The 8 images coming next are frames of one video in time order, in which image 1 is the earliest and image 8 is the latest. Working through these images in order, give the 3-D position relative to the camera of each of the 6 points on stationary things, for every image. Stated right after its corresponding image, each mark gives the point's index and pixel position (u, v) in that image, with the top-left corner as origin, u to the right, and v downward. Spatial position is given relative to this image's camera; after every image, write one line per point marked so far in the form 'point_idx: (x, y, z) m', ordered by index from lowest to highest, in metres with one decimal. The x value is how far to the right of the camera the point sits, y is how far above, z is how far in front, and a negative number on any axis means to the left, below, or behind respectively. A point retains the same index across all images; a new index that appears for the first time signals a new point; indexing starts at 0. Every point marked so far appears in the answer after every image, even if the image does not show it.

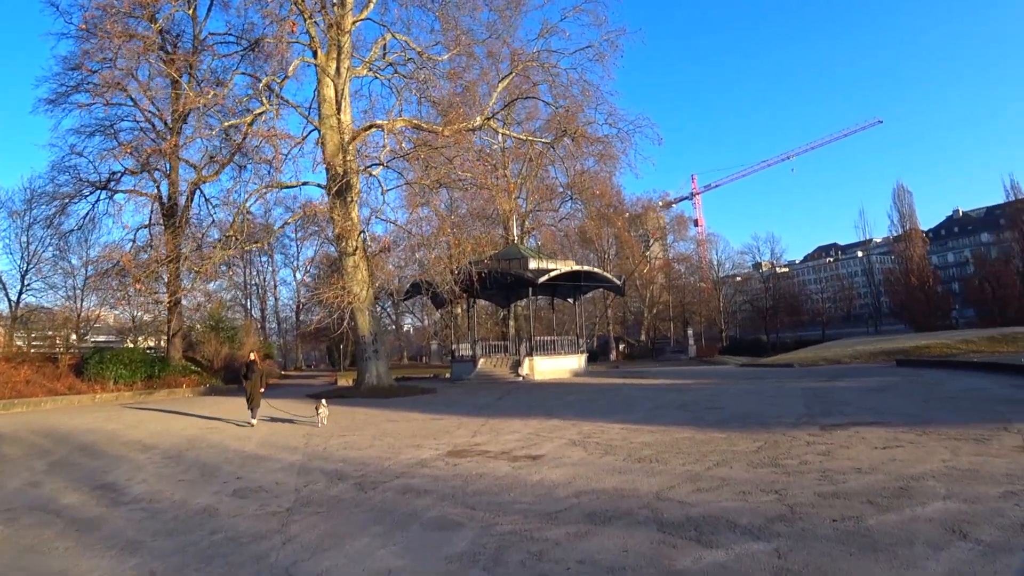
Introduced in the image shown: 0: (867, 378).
0: (+9.7, -2.5, +19.5) m
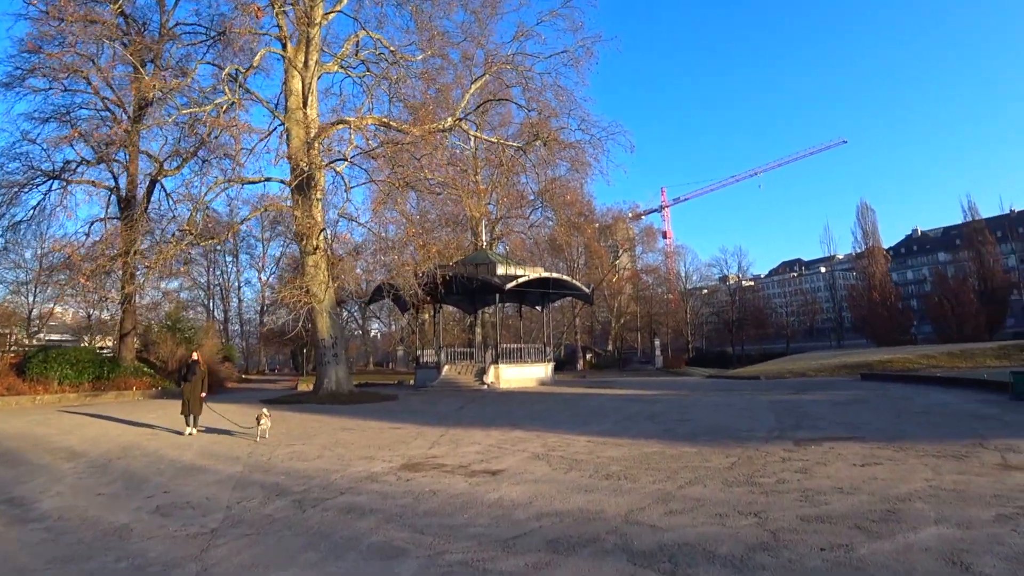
0: (+8.7, -2.8, +19.3) m
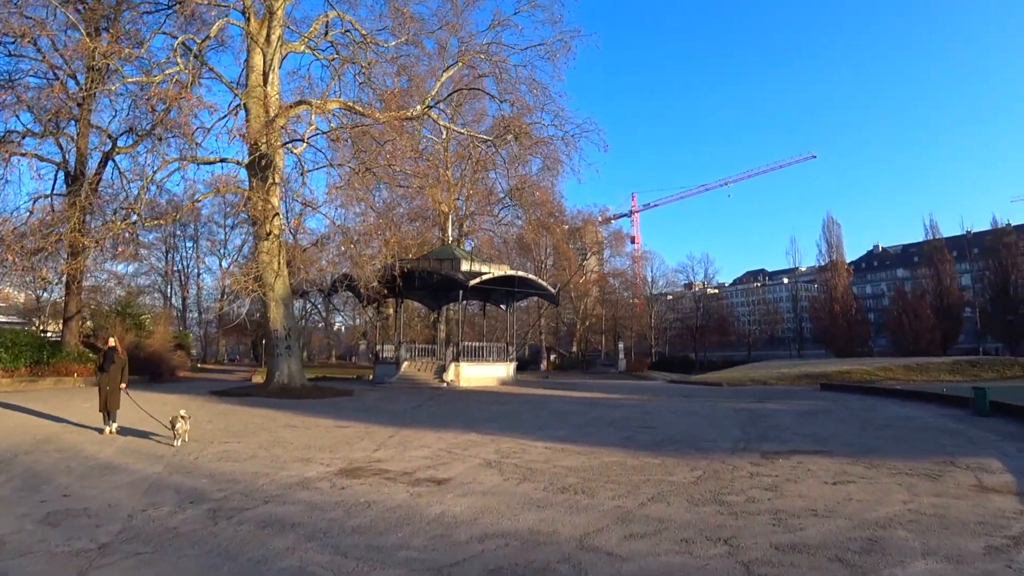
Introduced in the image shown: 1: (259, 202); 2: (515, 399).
0: (+7.7, -3.0, +19.1) m
1: (-6.1, +2.1, +17.4) m
2: (+0.1, -2.8, +18.2) m
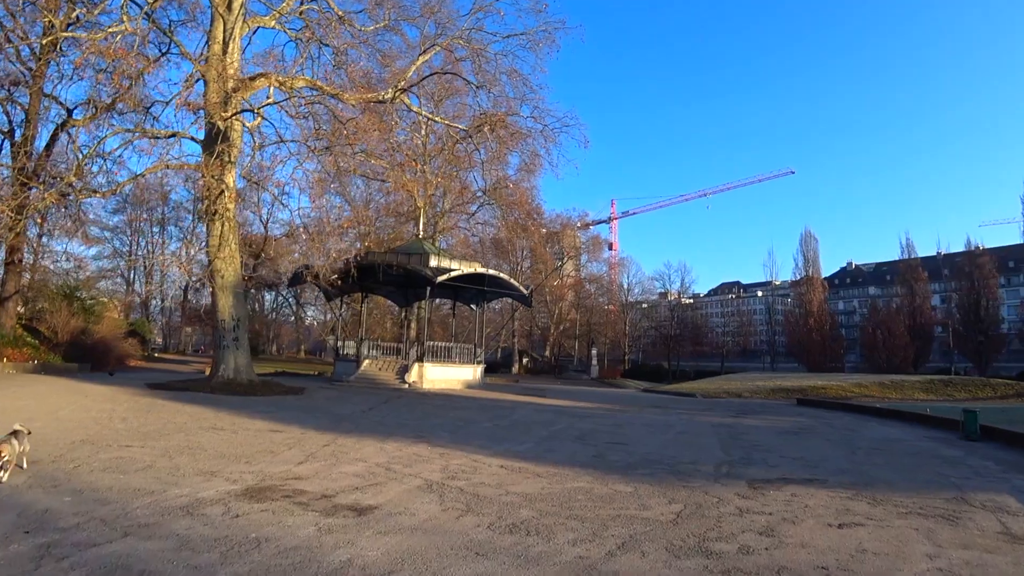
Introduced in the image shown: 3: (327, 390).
0: (+6.7, -3.3, +18.2) m
1: (-6.7, +2.4, +16.0) m
2: (-0.8, -2.8, +17.0) m
3: (-5.0, -2.8, +19.2) m
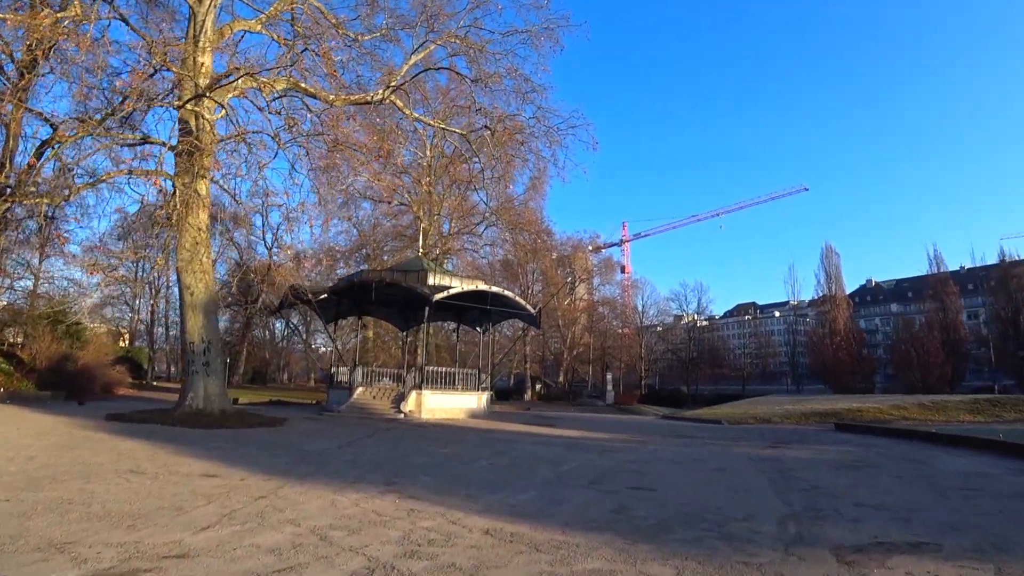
0: (+6.9, -3.6, +15.9) m
1: (-6.7, +2.0, +14.3) m
2: (-0.7, -3.1, +14.9) m
3: (-4.8, -3.2, +17.1) m
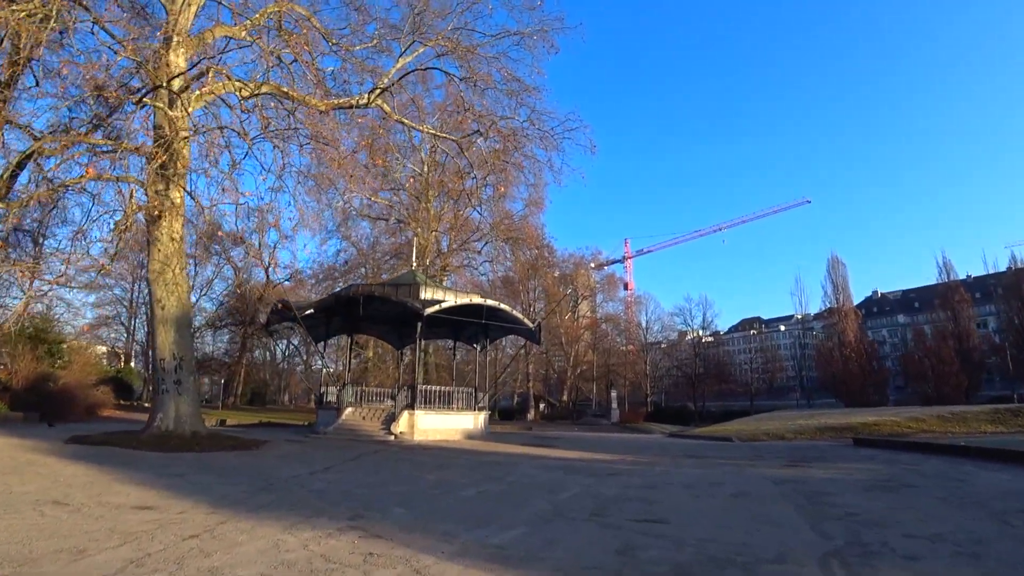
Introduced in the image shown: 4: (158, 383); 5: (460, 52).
0: (+6.8, -3.7, +14.7) m
1: (-6.9, +1.8, +13.2) m
2: (-0.8, -3.3, +13.7) m
3: (-4.9, -3.6, +16.0) m
4: (-7.3, -2.0, +14.7) m
5: (-1.4, +6.2, +18.5) m
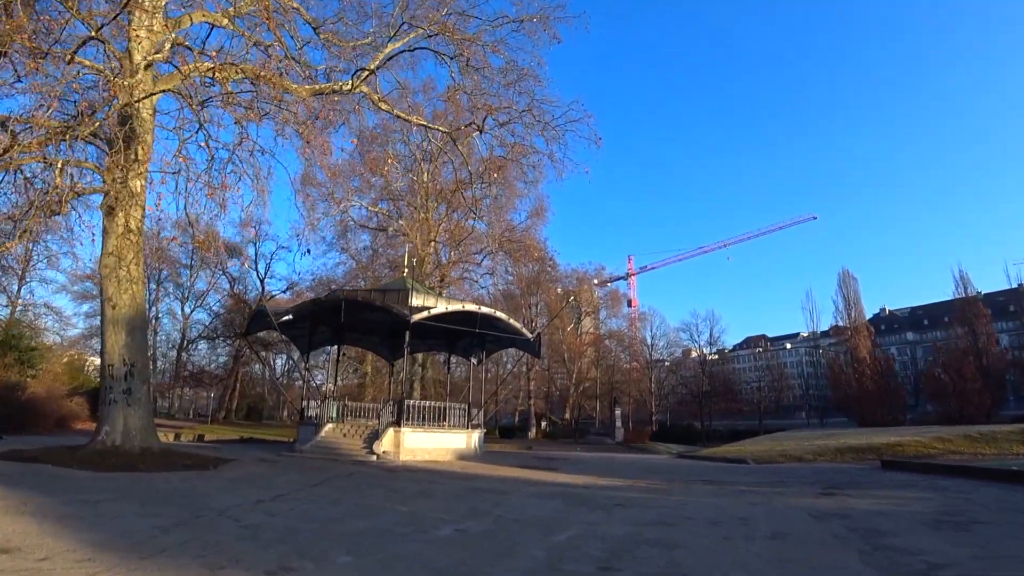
0: (+6.7, -3.7, +12.9) m
1: (-7.0, +1.8, +11.6) m
2: (-0.9, -3.3, +12.0) m
3: (-5.0, -3.6, +14.2) m
4: (-7.5, -2.0, +13.0) m
5: (-1.4, +6.1, +17.0) m
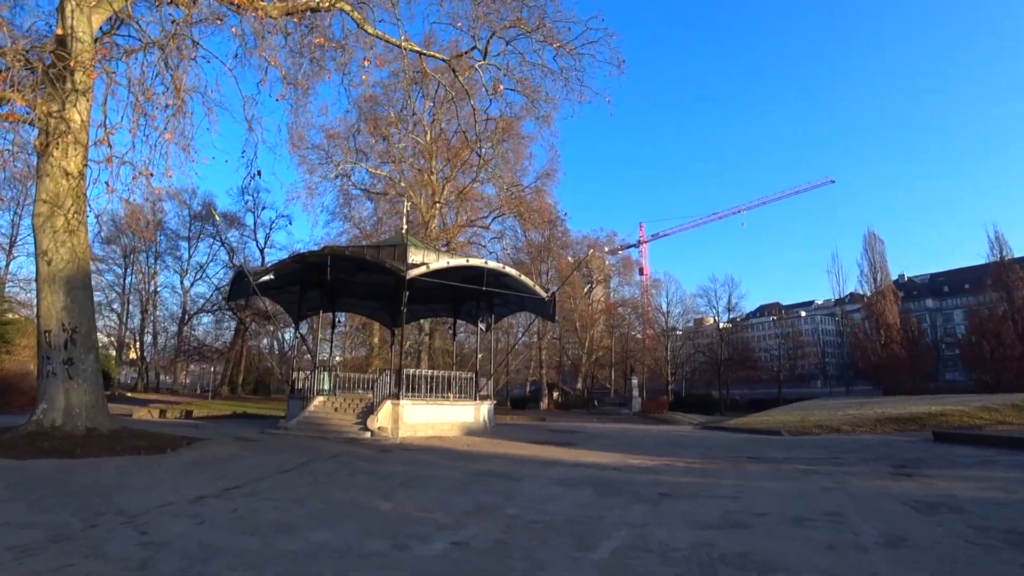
0: (+6.9, -2.8, +10.8) m
1: (-6.8, +2.5, +9.5) m
2: (-0.7, -2.5, +9.9) m
3: (-4.7, -2.8, +12.3) m
4: (-7.2, -1.3, +11.0) m
5: (-1.3, +7.1, +14.6) m
